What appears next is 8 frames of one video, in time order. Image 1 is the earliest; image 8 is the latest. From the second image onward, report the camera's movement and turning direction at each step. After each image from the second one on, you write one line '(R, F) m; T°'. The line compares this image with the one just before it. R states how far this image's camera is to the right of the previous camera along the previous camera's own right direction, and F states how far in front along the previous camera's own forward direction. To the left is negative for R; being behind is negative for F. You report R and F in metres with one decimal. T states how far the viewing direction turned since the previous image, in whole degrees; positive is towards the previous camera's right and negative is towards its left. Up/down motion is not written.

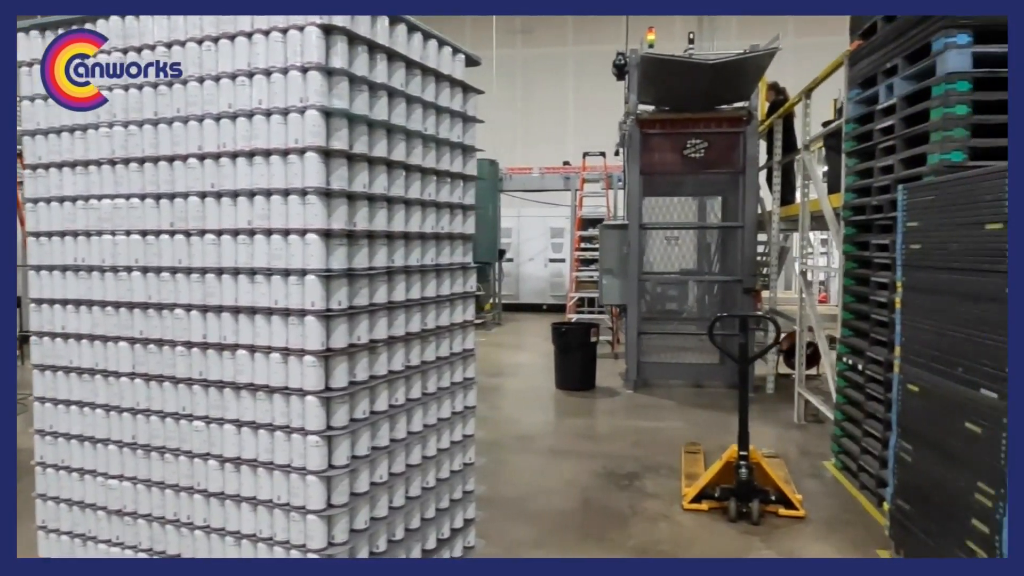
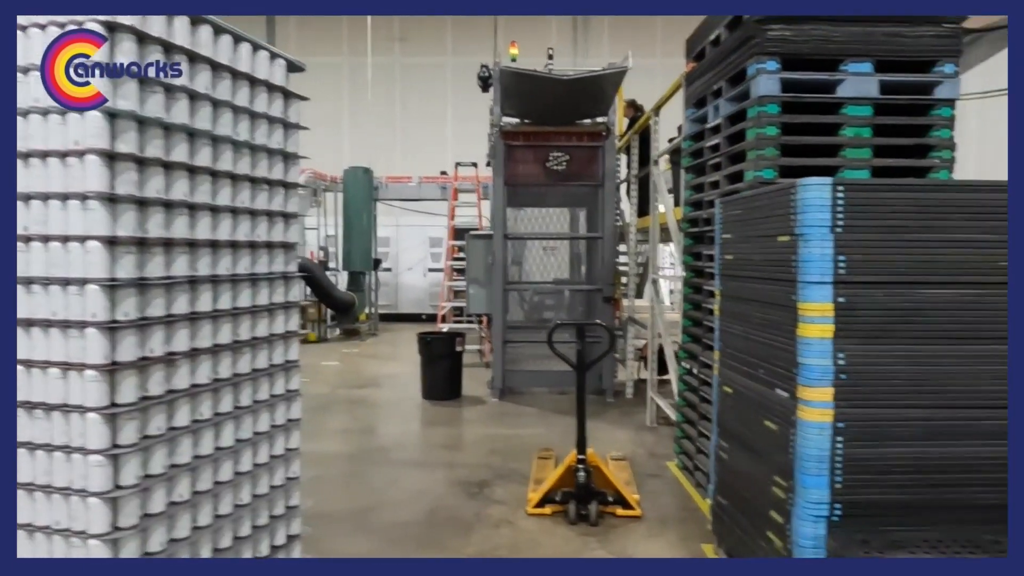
(+0.2, 0.0) m; +9°
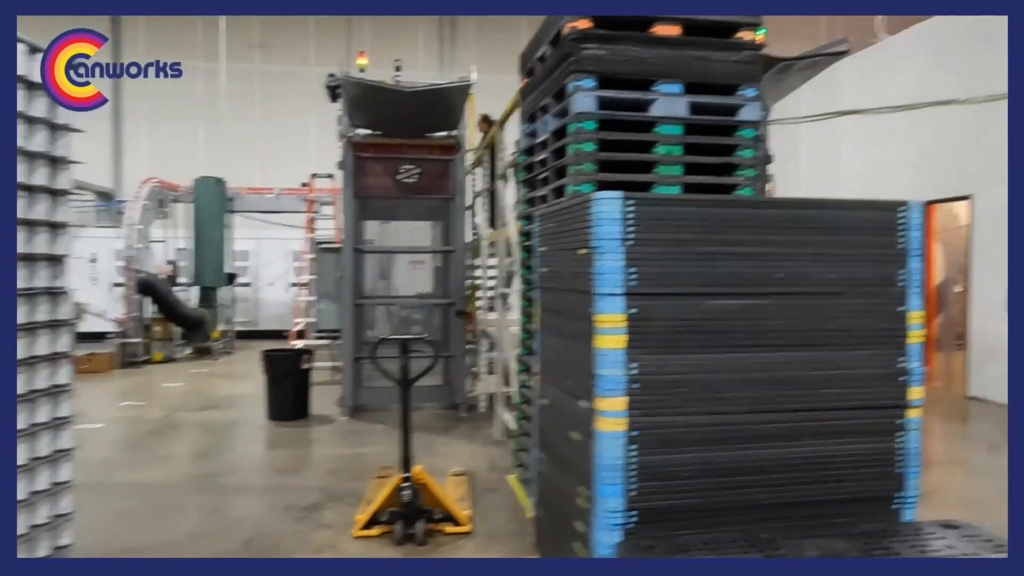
(+0.3, 0.0) m; +9°
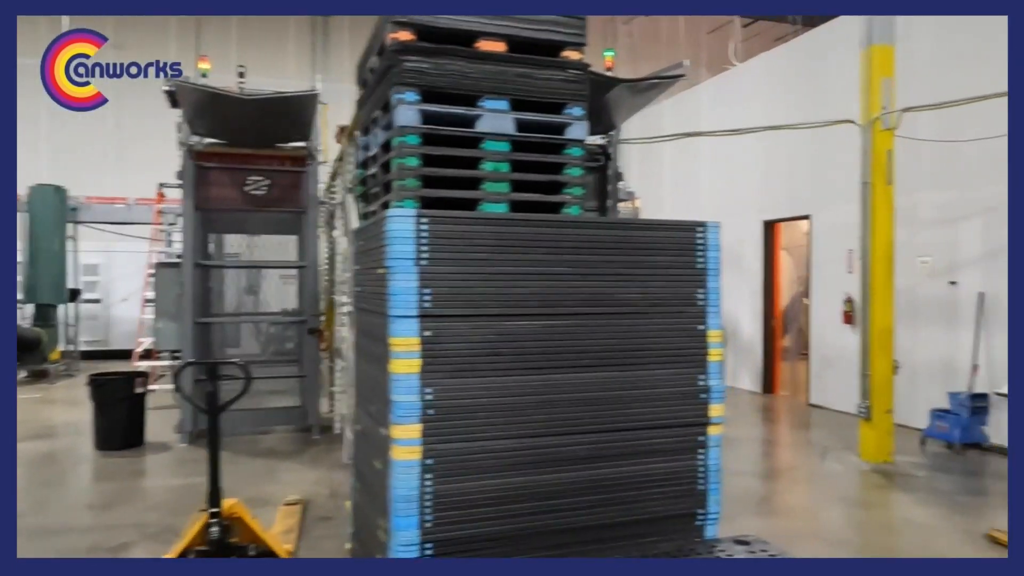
(+0.3, +0.1) m; +8°
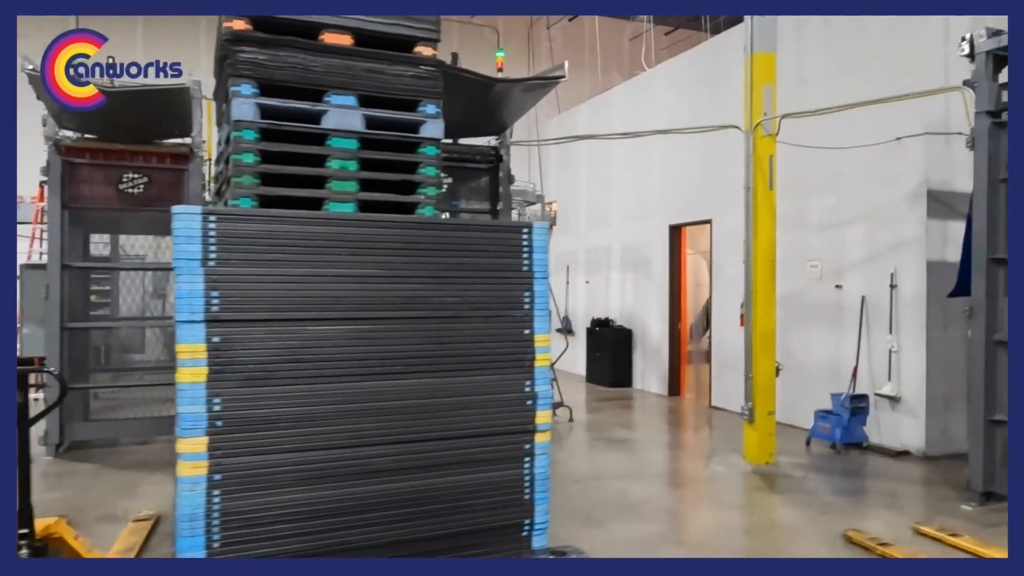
(+0.4, +0.1) m; +5°
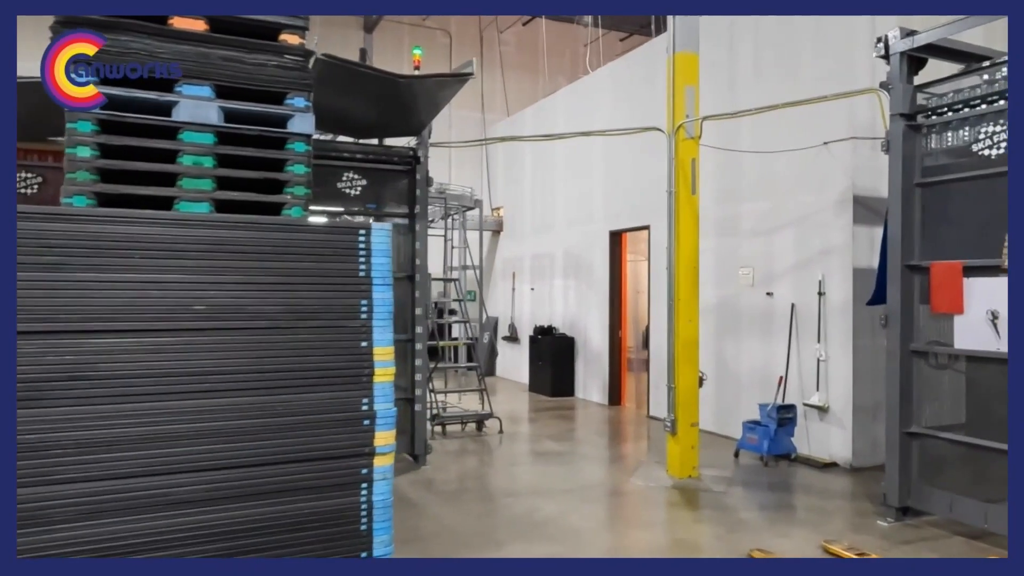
(+0.4, +0.2) m; +2°
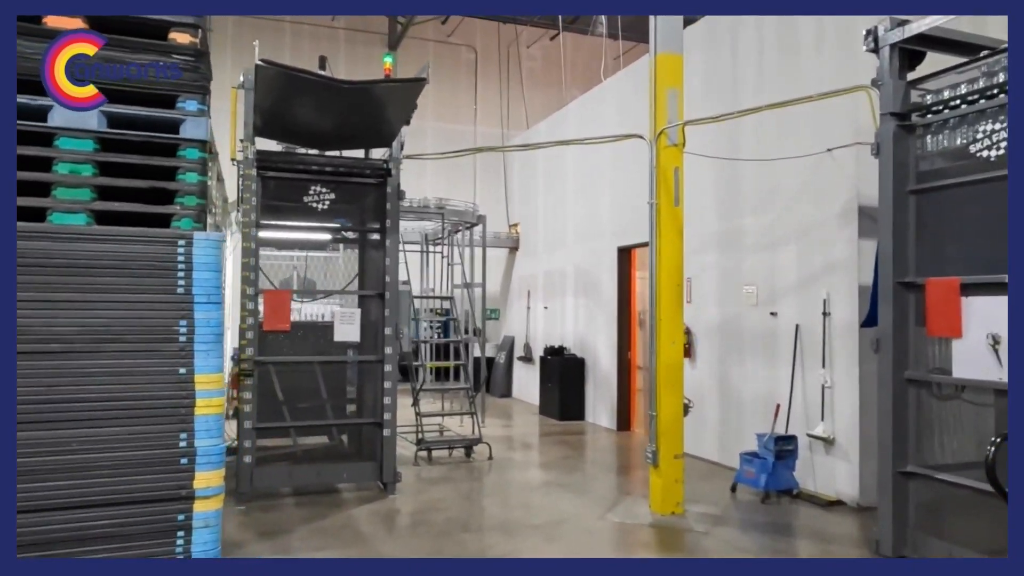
(+0.5, +0.3) m; -4°
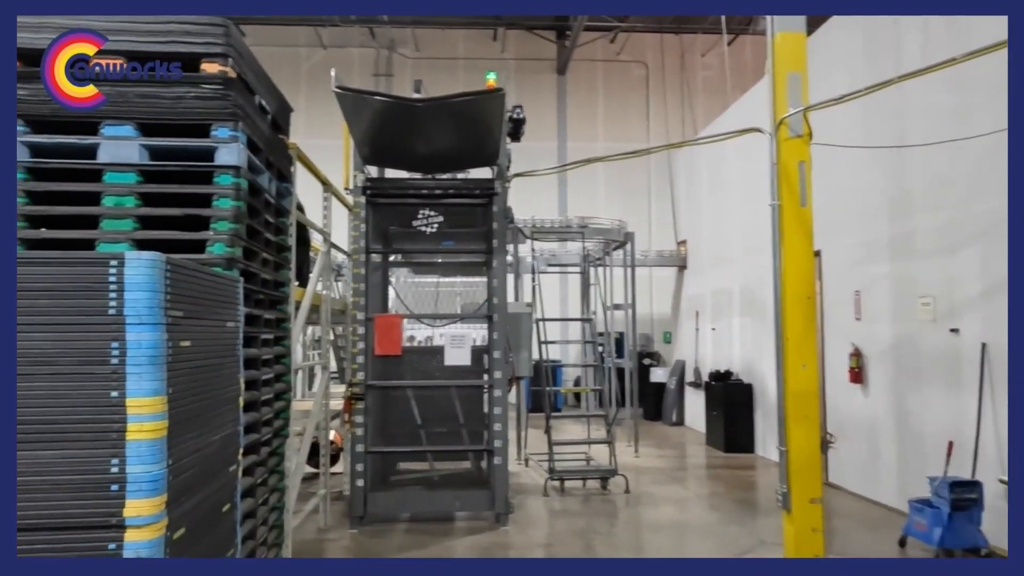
(+0.6, +0.4) m; -16°
